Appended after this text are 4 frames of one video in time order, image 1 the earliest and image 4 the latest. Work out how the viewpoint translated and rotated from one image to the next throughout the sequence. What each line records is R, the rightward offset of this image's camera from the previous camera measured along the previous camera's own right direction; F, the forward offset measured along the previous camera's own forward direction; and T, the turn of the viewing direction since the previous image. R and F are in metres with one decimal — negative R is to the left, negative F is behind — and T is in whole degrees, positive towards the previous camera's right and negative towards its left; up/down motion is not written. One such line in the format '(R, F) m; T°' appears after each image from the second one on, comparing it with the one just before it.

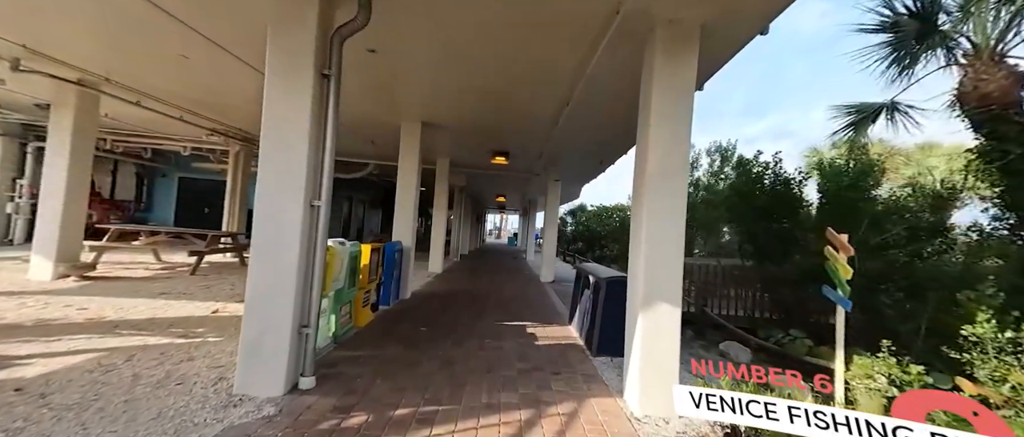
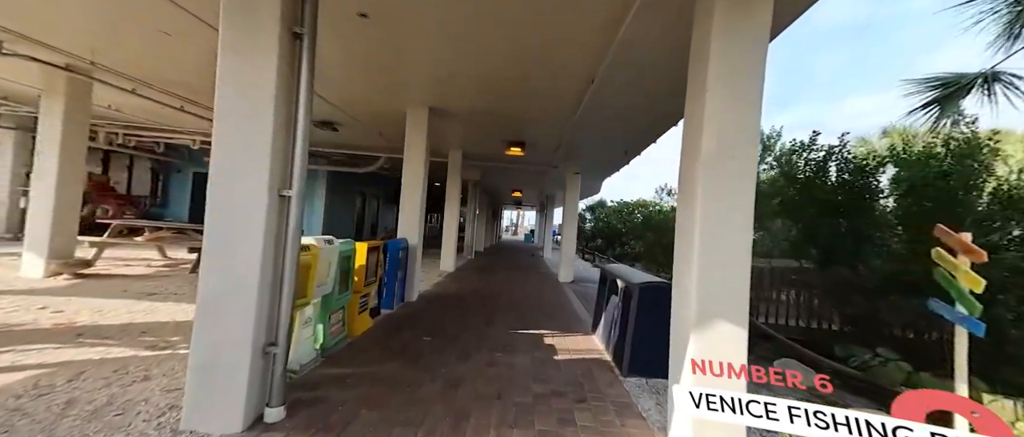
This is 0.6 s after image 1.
(0.0, +0.6) m; -3°
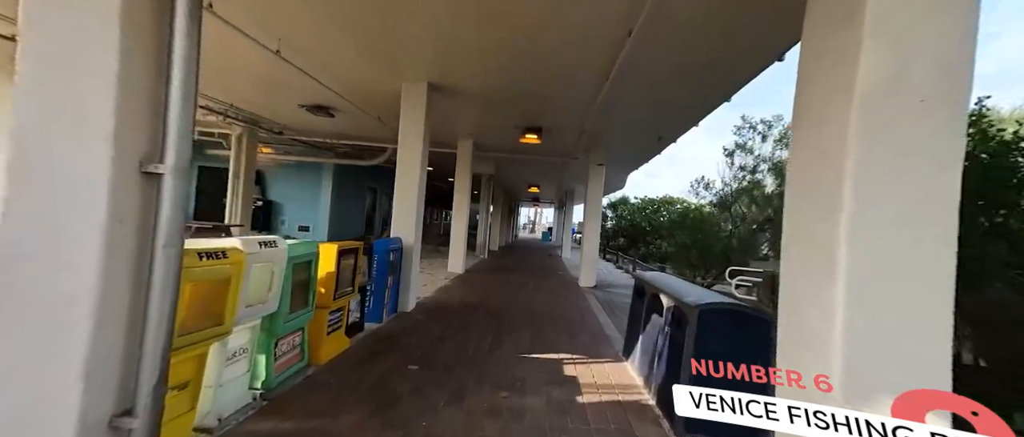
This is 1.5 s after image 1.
(+0.1, +0.9) m; -3°
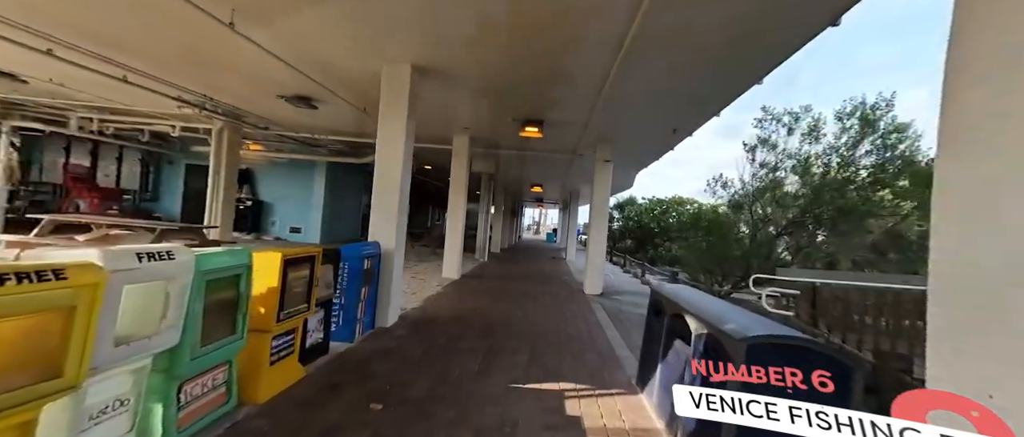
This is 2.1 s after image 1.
(+0.1, +0.6) m; -1°
